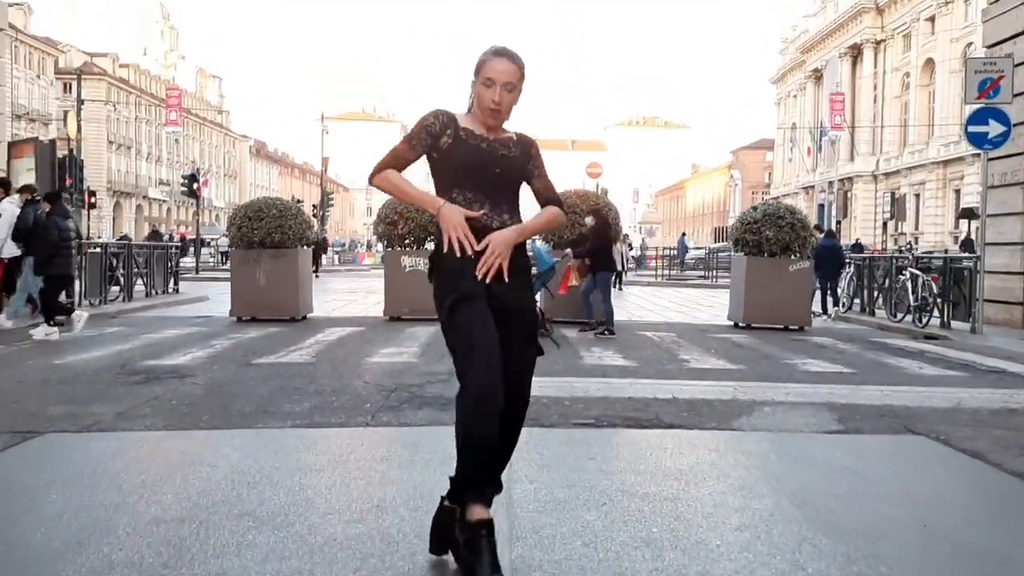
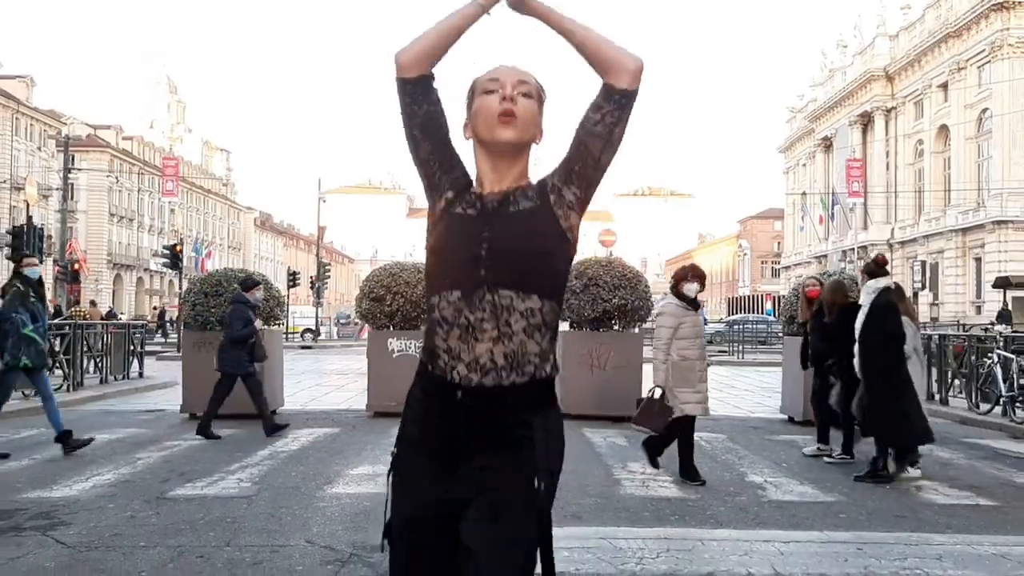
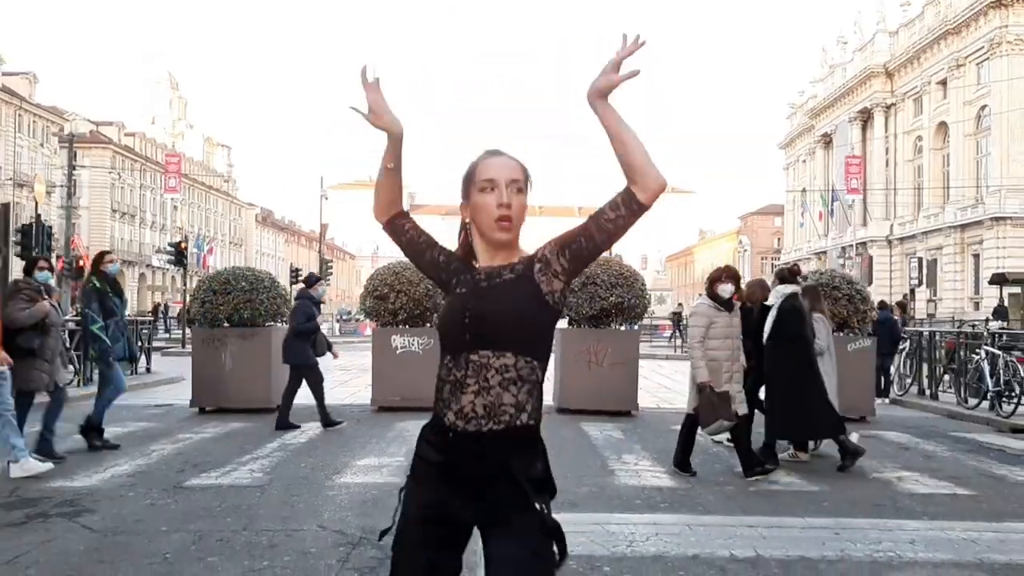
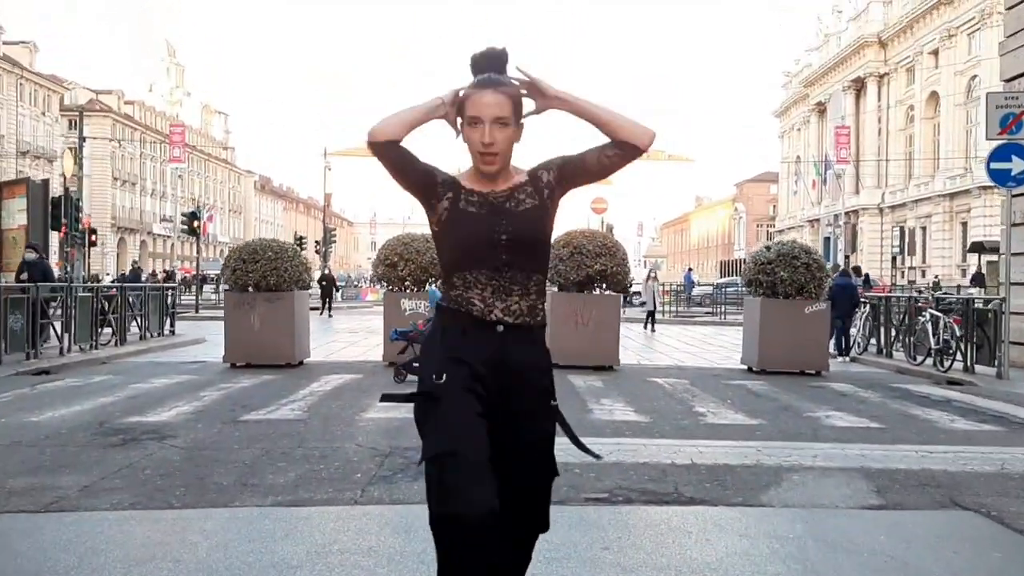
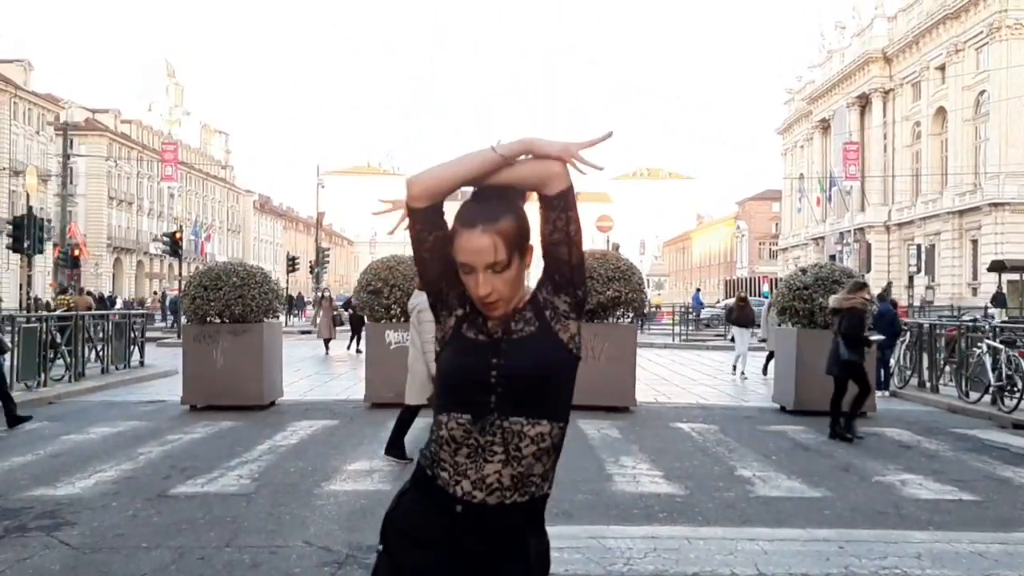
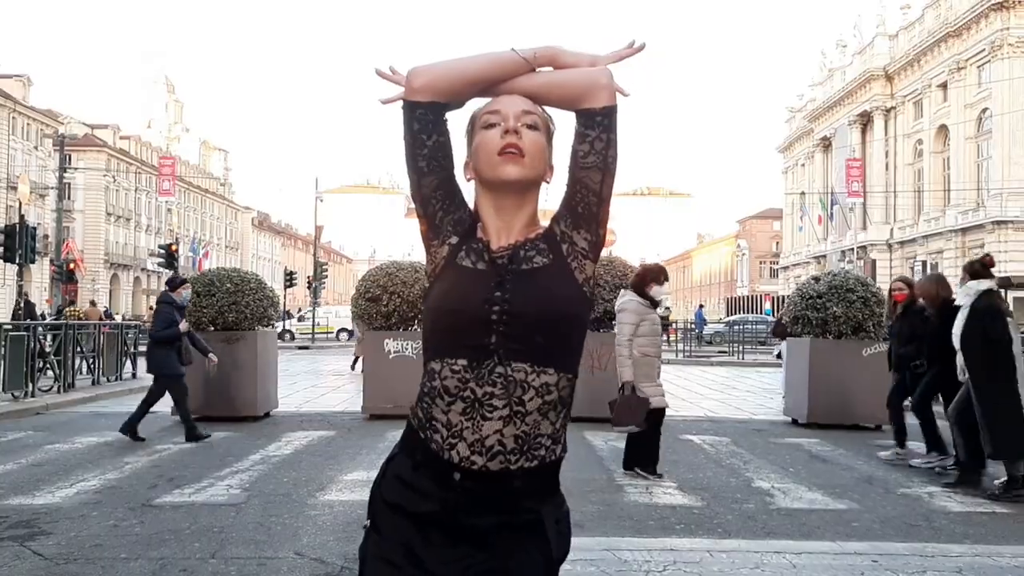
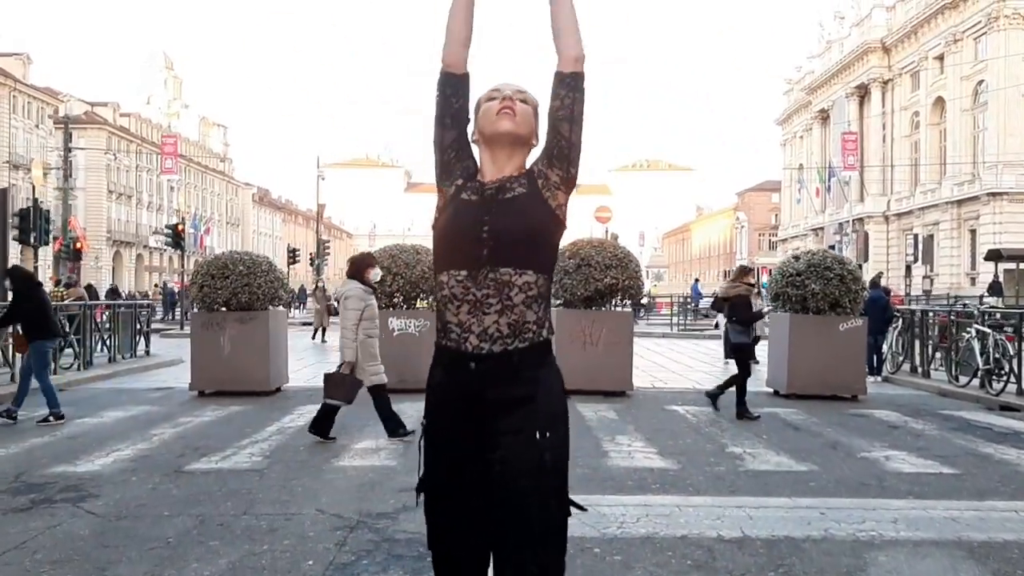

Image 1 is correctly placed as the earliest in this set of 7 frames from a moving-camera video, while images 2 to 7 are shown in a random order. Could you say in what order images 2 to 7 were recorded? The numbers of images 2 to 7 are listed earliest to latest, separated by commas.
4, 7, 5, 6, 2, 3
